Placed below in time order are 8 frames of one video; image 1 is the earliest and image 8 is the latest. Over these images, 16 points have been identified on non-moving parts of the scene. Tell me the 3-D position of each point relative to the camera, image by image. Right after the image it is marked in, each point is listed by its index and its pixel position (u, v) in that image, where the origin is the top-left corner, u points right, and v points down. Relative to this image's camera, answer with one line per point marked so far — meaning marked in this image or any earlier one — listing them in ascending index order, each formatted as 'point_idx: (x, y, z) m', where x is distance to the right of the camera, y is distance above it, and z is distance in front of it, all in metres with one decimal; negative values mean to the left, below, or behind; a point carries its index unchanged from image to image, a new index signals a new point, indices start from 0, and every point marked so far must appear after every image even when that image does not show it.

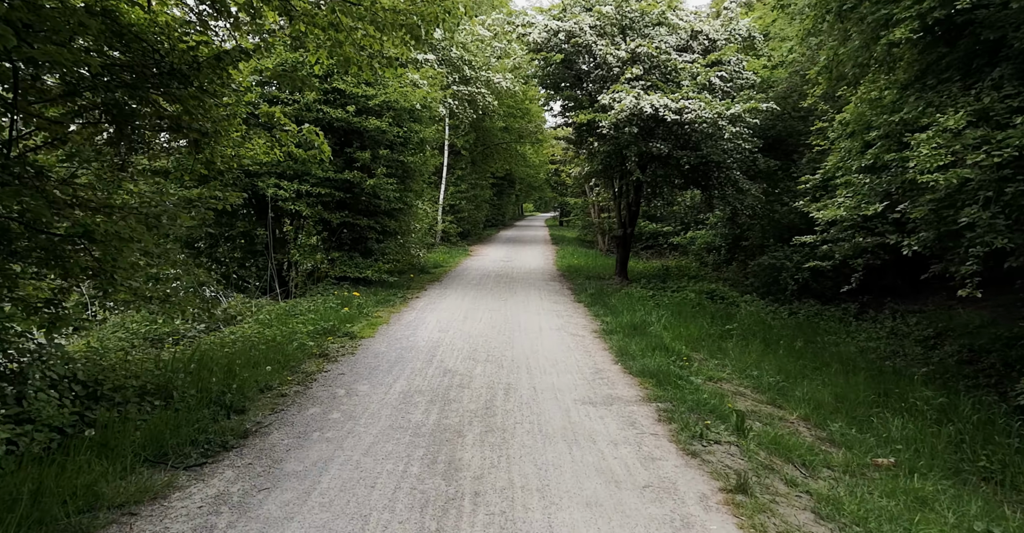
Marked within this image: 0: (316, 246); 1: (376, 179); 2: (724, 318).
0: (-4.0, +0.4, +14.3) m
1: (-2.8, +1.8, +14.3) m
2: (+3.4, -0.9, +11.2) m
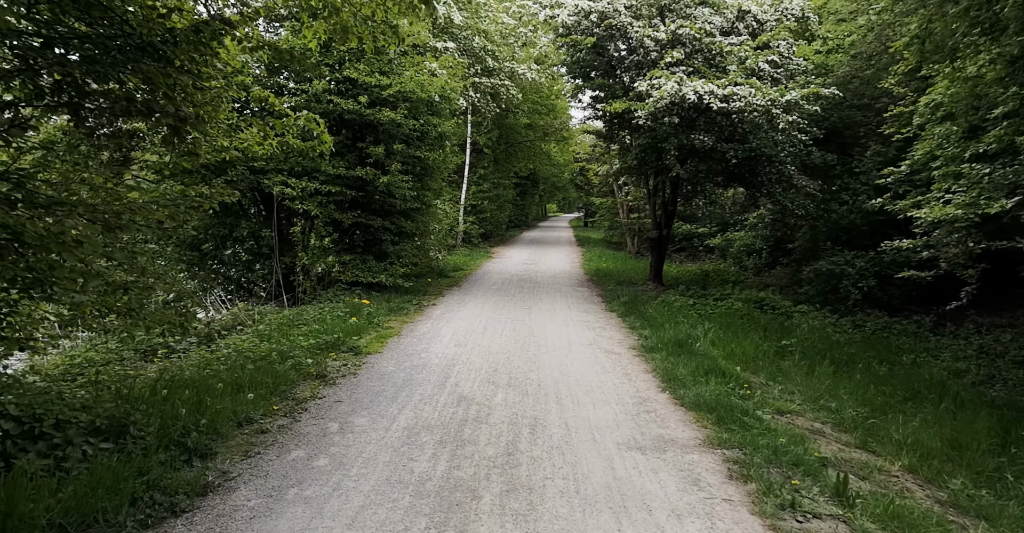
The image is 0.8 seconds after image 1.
0: (-3.5, +0.4, +13.2) m
1: (-2.3, +1.7, +13.2) m
2: (+3.8, -1.0, +9.9) m
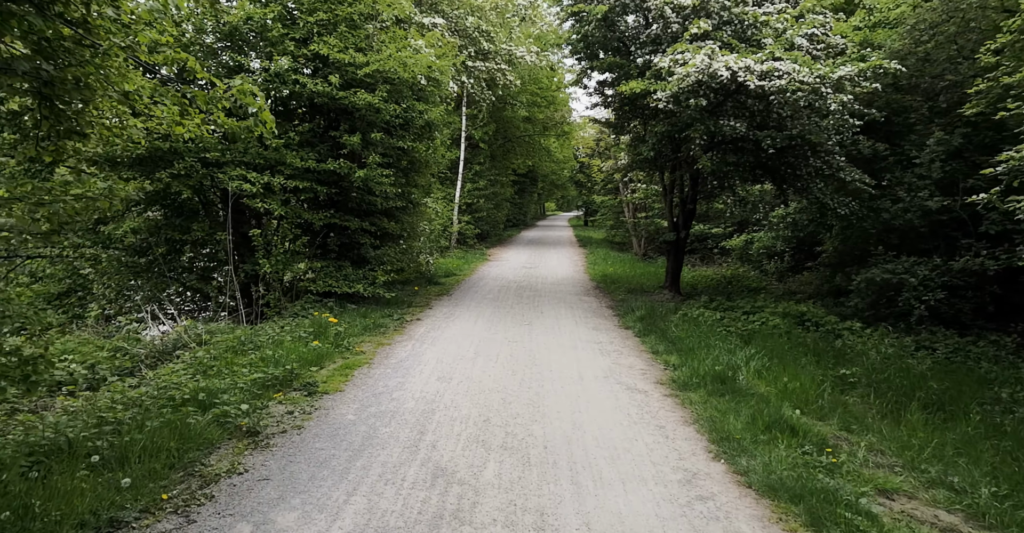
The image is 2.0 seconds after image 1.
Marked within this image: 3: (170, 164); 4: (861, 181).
0: (-3.5, +0.2, +11.4) m
1: (-2.4, +1.6, +11.3) m
2: (+3.7, -1.2, +8.1) m
3: (-5.0, +1.5, +10.1) m
4: (+5.4, +1.3, +10.7) m
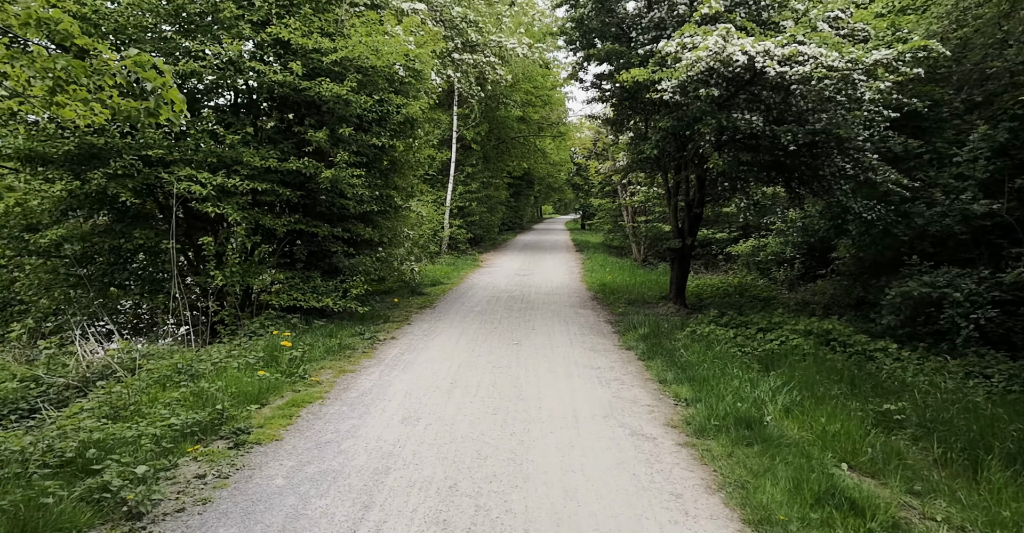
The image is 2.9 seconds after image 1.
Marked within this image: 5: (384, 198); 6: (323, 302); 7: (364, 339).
0: (-3.7, 0.0, +10.1) m
1: (-2.6, +1.4, +10.1) m
2: (+3.6, -1.3, +6.8) m
3: (-5.2, +1.3, +8.9) m
4: (+5.2, +1.1, +9.5) m
5: (-2.3, +1.2, +12.6) m
6: (-2.8, -0.5, +10.3) m
7: (-2.0, -1.0, +9.5) m
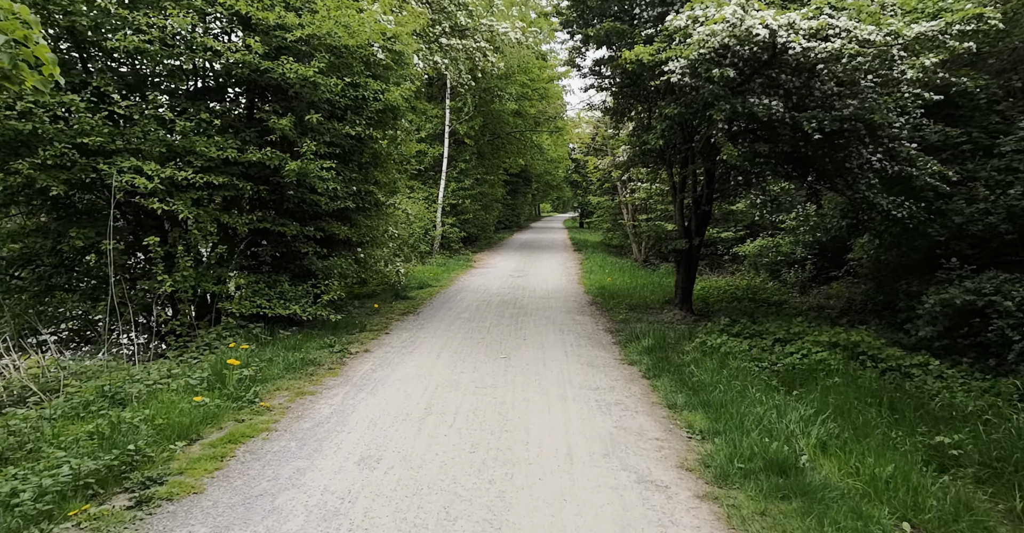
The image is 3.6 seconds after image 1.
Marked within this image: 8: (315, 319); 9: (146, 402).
0: (-3.9, 0.0, +9.1) m
1: (-2.7, +1.4, +9.0) m
2: (+3.4, -1.4, +5.8) m
3: (-5.3, +1.3, +7.8) m
4: (+5.0, +1.1, +8.4) m
5: (-2.5, +1.2, +11.5) m
6: (-2.9, -0.6, +9.2) m
7: (-2.2, -1.0, +8.5) m
8: (-2.8, -0.8, +10.0) m
9: (-3.1, -1.2, +5.9) m
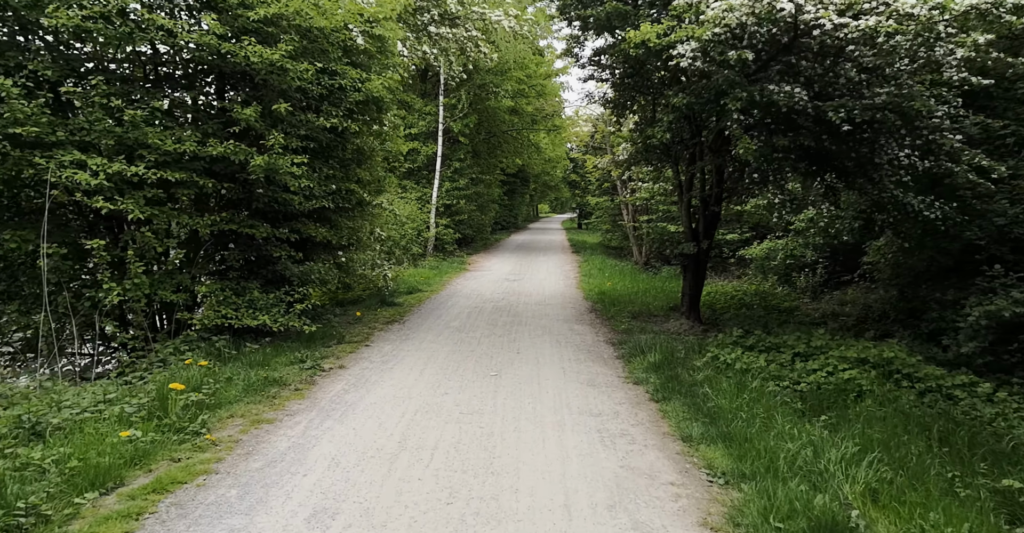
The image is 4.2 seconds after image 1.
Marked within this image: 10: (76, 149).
0: (-4.0, -0.1, +8.1) m
1: (-2.8, +1.3, +8.1) m
2: (+3.3, -1.4, +4.9) m
3: (-5.4, +1.2, +6.9) m
4: (+4.9, +1.0, +7.5) m
5: (-2.6, +1.1, +10.6) m
6: (-3.0, -0.6, +8.3) m
7: (-2.3, -1.1, +7.6) m
8: (-2.9, -0.8, +9.1) m
9: (-3.2, -1.2, +5.0) m
10: (-4.5, +1.2, +7.2) m
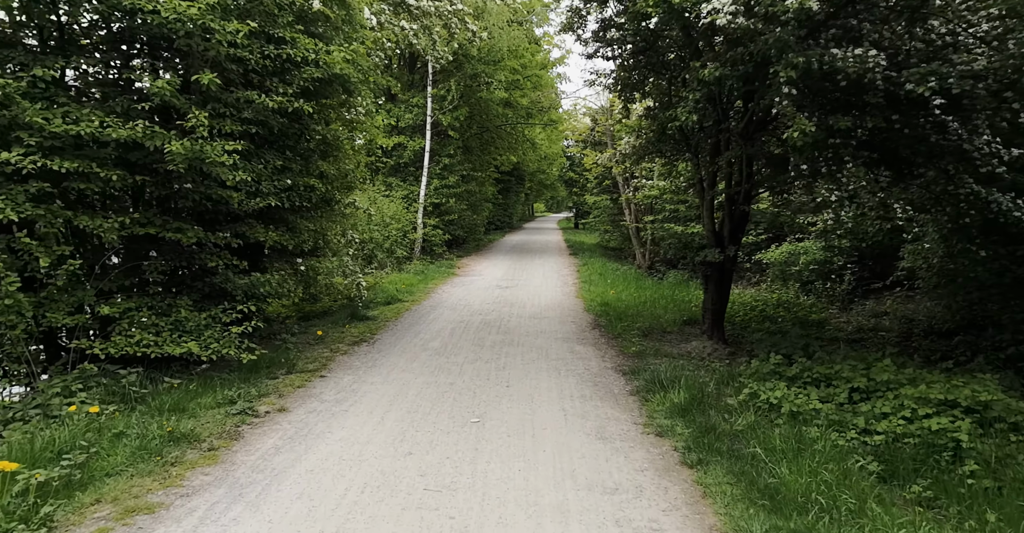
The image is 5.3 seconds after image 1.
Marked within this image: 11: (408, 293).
0: (-4.1, -0.2, +6.4) m
1: (-2.9, +1.2, +6.4) m
2: (+3.2, -1.6, +3.2) m
3: (-5.5, +1.1, +5.1) m
4: (+4.8, +0.9, +5.9) m
5: (-2.7, +1.0, +8.9) m
6: (-3.2, -0.8, +6.6) m
7: (-2.4, -1.3, +5.8) m
8: (-3.1, -1.0, +7.4) m
9: (-3.3, -1.4, +3.3) m
10: (-4.7, +1.1, +5.5) m
11: (-2.2, -0.6, +14.5) m
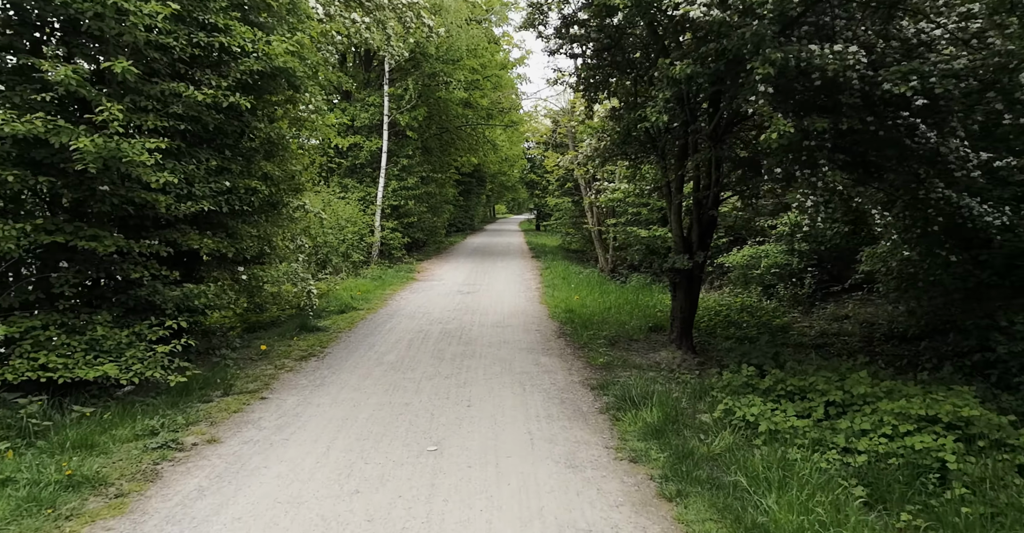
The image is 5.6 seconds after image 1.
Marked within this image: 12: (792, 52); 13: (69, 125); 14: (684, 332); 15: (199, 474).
0: (-4.4, -0.3, +5.7) m
1: (-3.3, +1.0, +5.7) m
2: (+3.1, -1.6, +2.8) m
3: (-5.8, +1.0, +4.3) m
4: (+4.5, +0.8, +5.6) m
5: (-3.2, +0.9, +8.2) m
6: (-3.5, -0.9, +5.9) m
7: (-2.7, -1.4, +5.2) m
8: (-3.5, -1.1, +6.7) m
9: (-3.5, -1.5, +2.6) m
10: (-5.0, +1.0, +4.7) m
11: (-2.9, -0.7, +13.8) m
12: (+2.2, +1.7, +5.4) m
13: (-3.6, +1.1, +5.6) m
14: (+2.2, -0.8, +8.8) m
15: (-2.2, -1.4, +4.9) m
